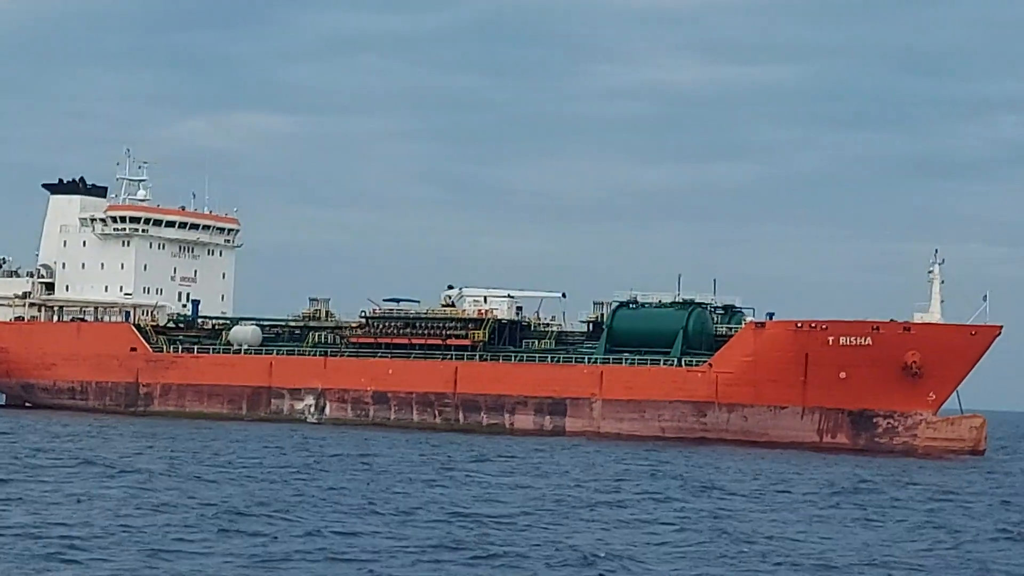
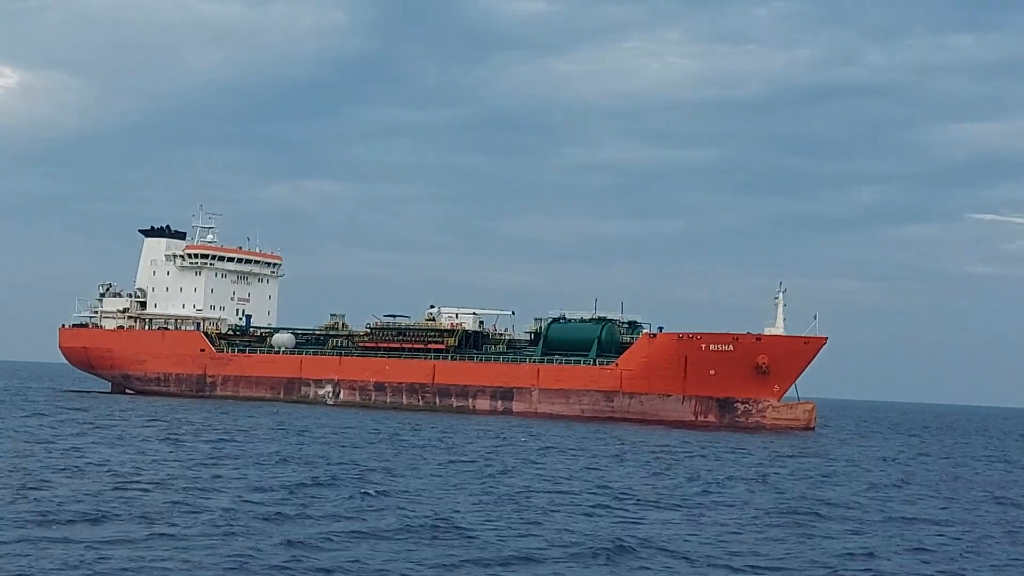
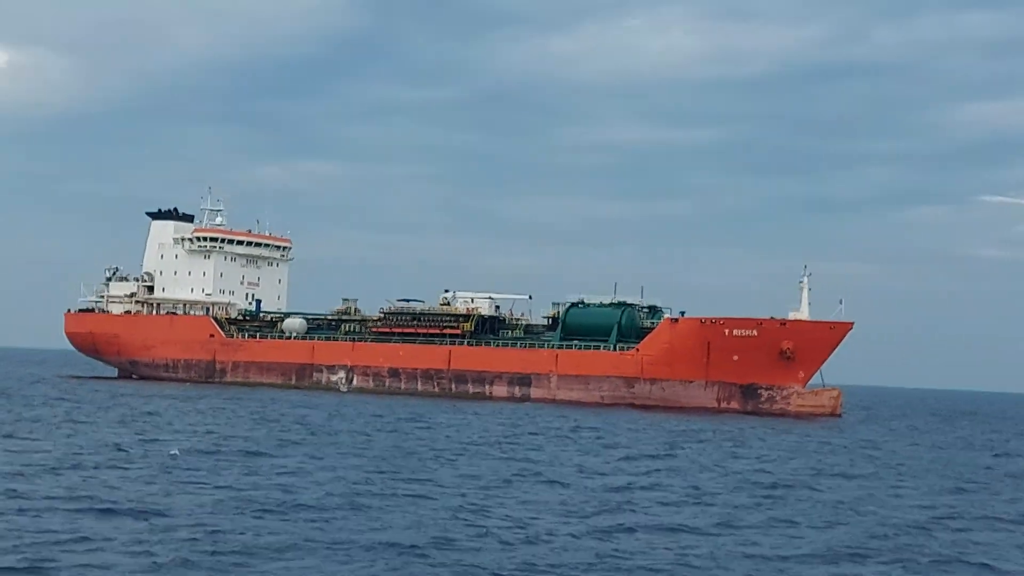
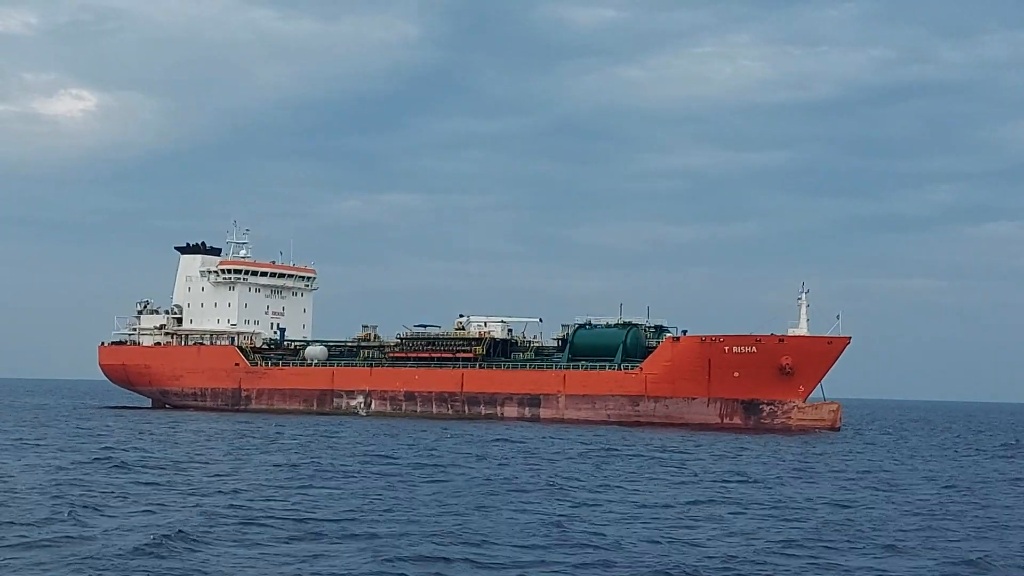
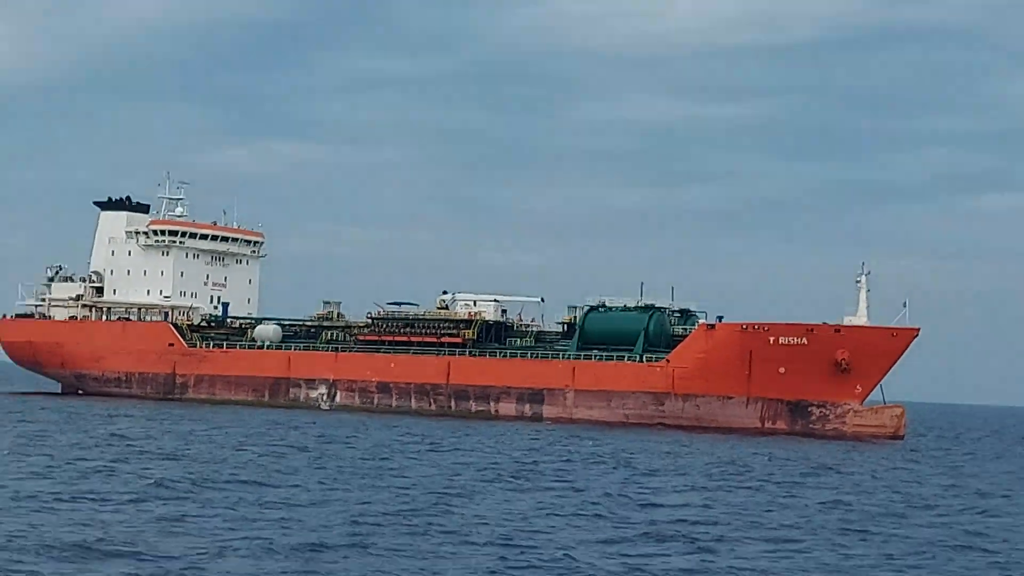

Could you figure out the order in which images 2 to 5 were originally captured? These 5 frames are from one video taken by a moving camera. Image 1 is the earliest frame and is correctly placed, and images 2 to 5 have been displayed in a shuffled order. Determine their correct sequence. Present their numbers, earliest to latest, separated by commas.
5, 3, 2, 4
